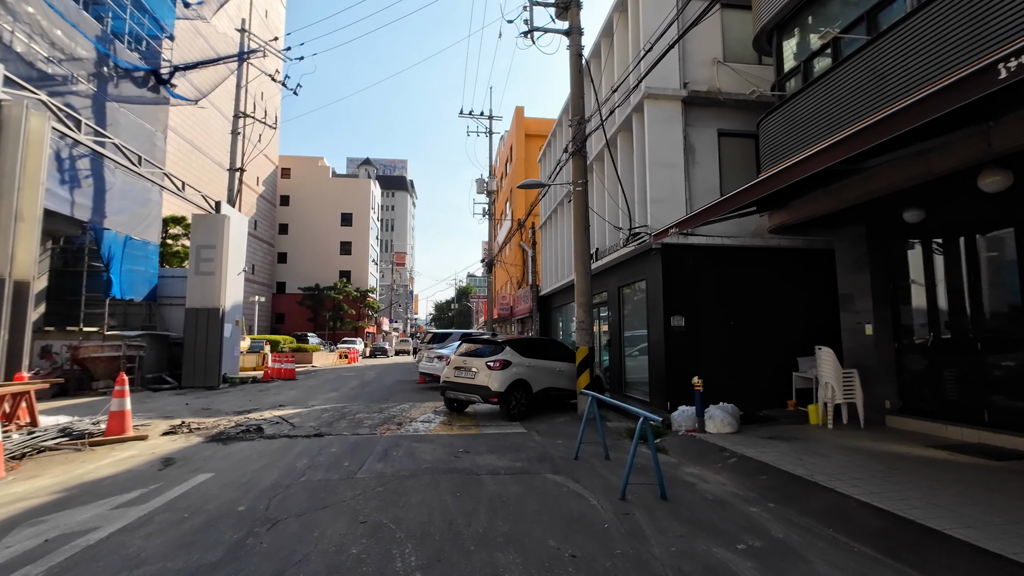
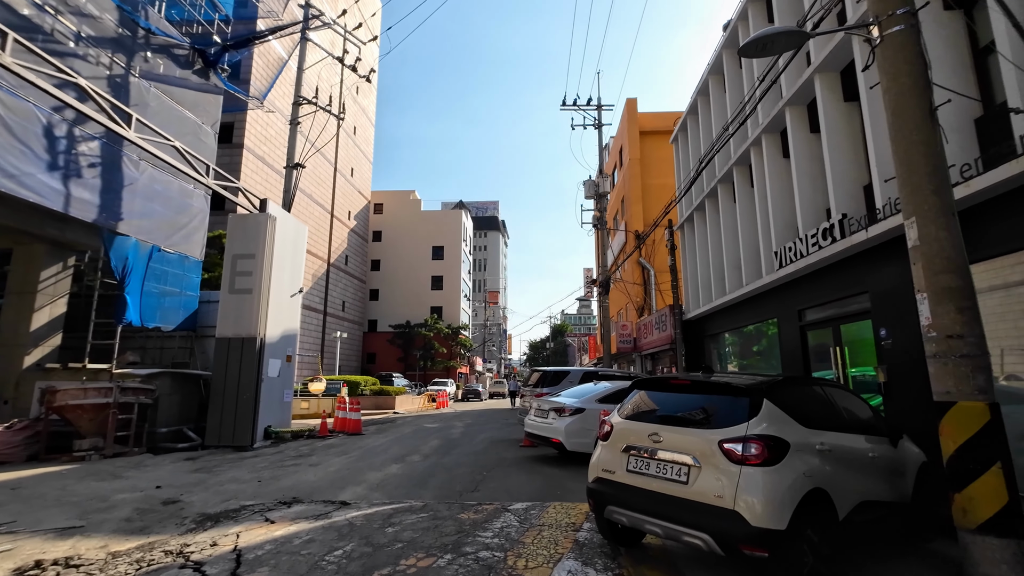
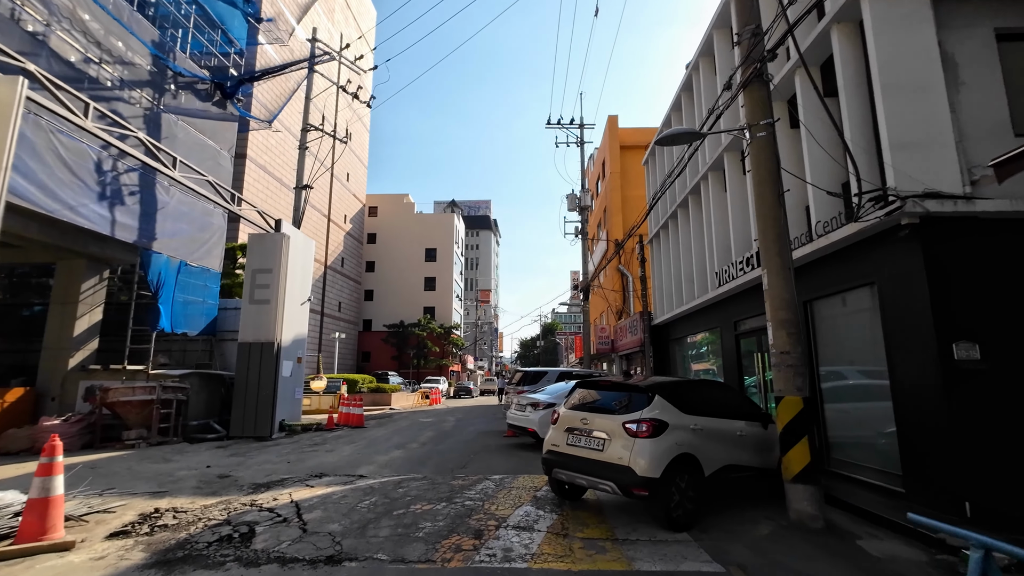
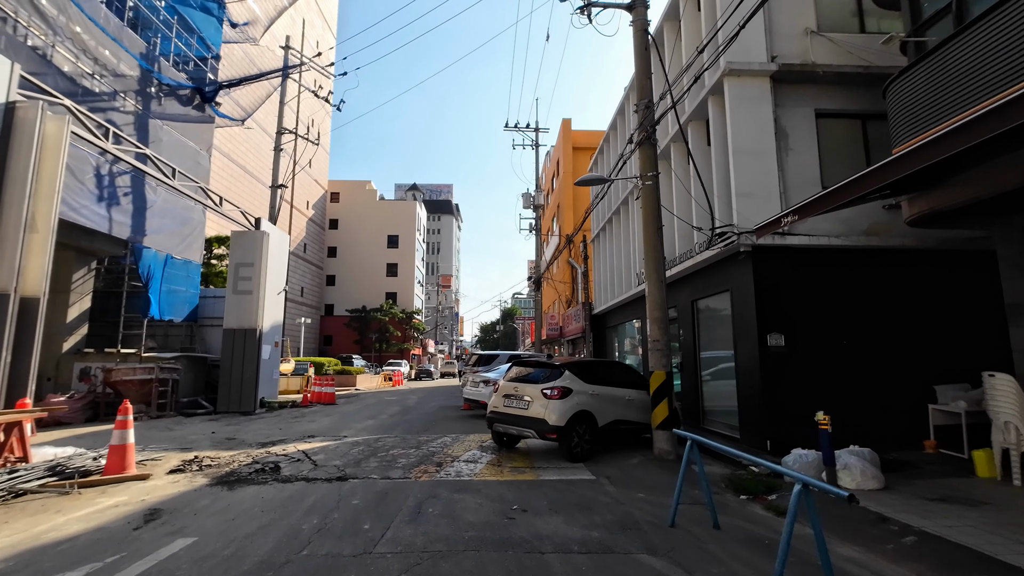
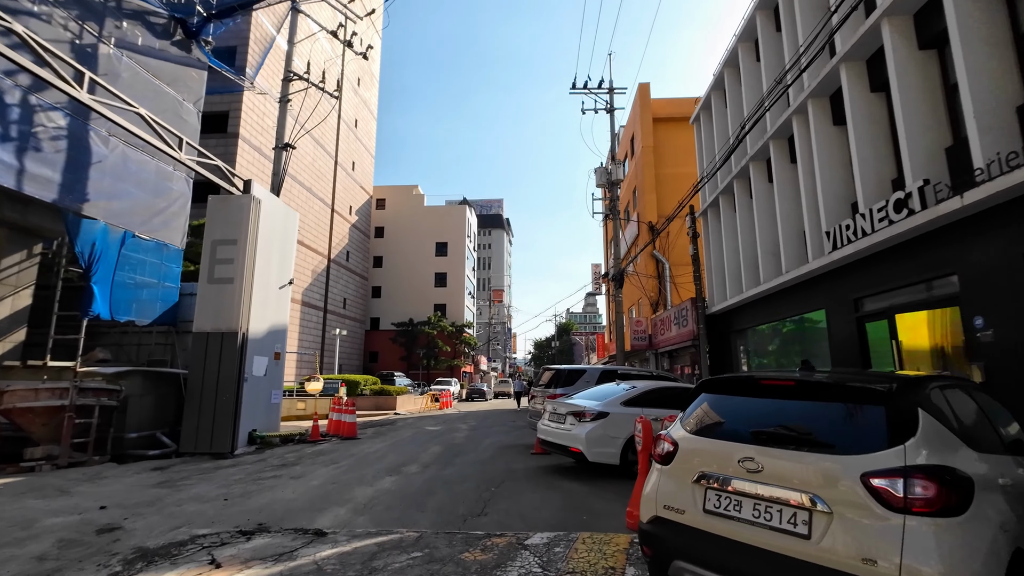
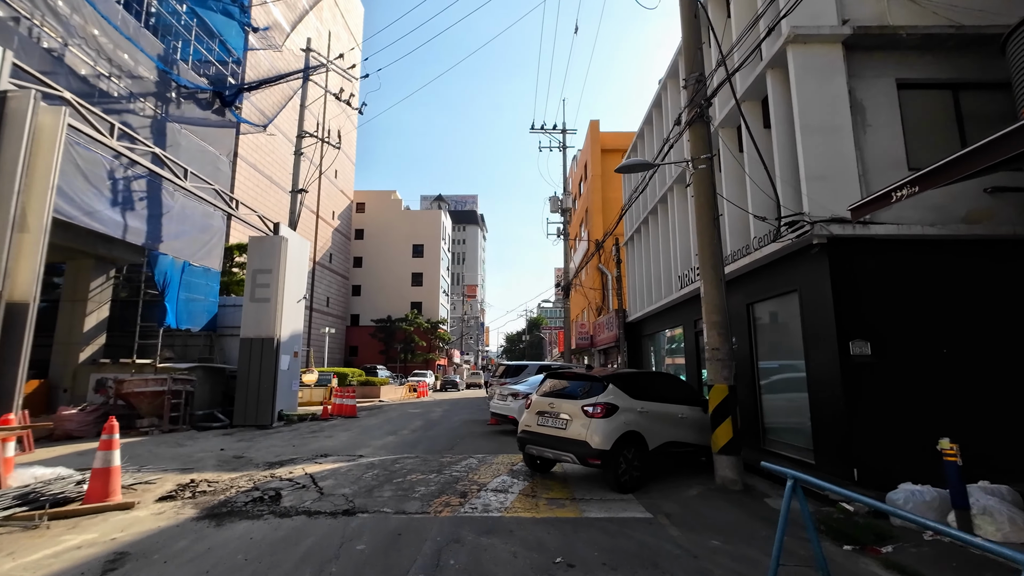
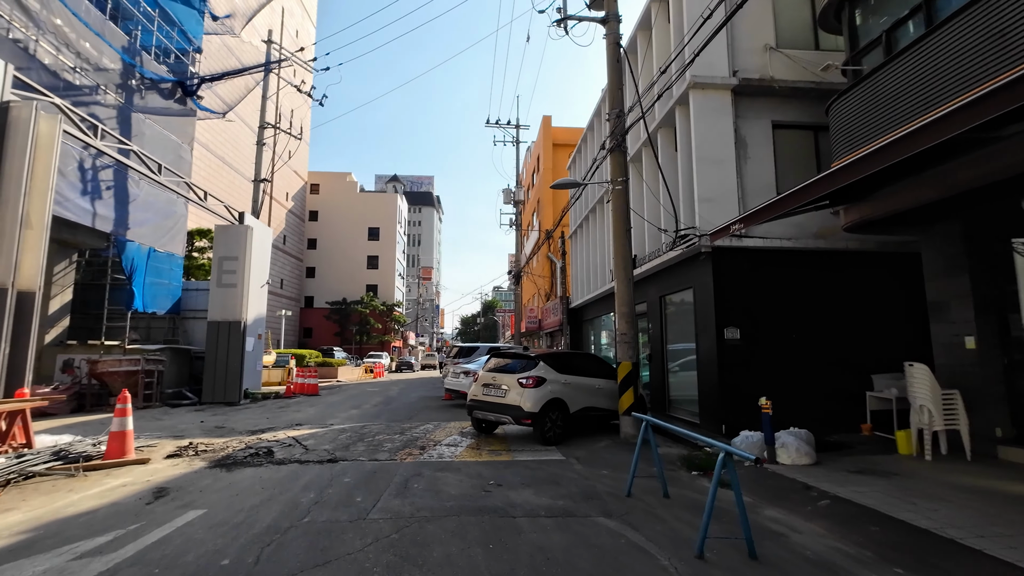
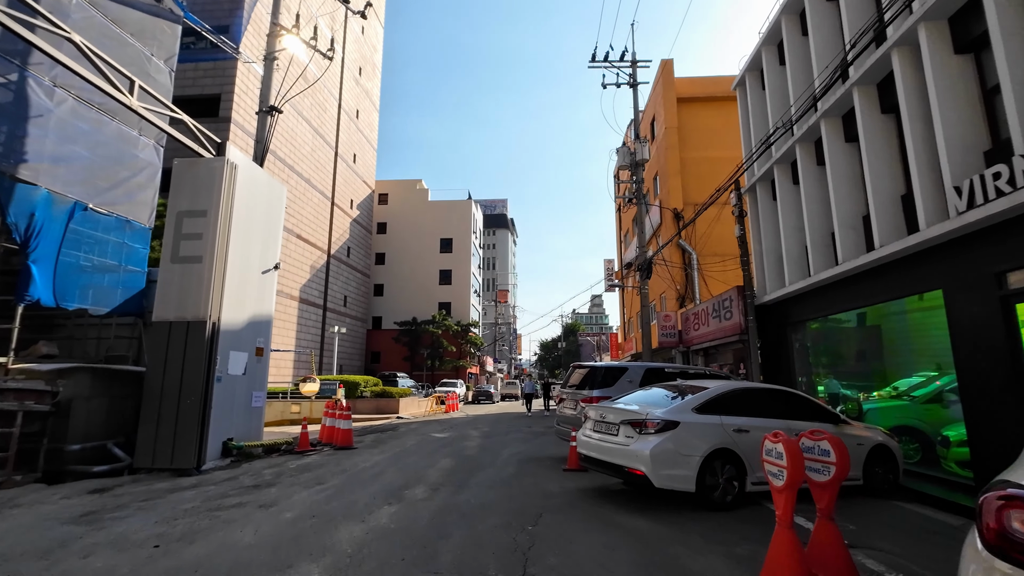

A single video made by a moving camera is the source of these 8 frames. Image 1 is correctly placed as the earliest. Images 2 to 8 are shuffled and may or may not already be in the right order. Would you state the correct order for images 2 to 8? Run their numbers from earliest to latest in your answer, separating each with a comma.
7, 4, 6, 3, 2, 5, 8
